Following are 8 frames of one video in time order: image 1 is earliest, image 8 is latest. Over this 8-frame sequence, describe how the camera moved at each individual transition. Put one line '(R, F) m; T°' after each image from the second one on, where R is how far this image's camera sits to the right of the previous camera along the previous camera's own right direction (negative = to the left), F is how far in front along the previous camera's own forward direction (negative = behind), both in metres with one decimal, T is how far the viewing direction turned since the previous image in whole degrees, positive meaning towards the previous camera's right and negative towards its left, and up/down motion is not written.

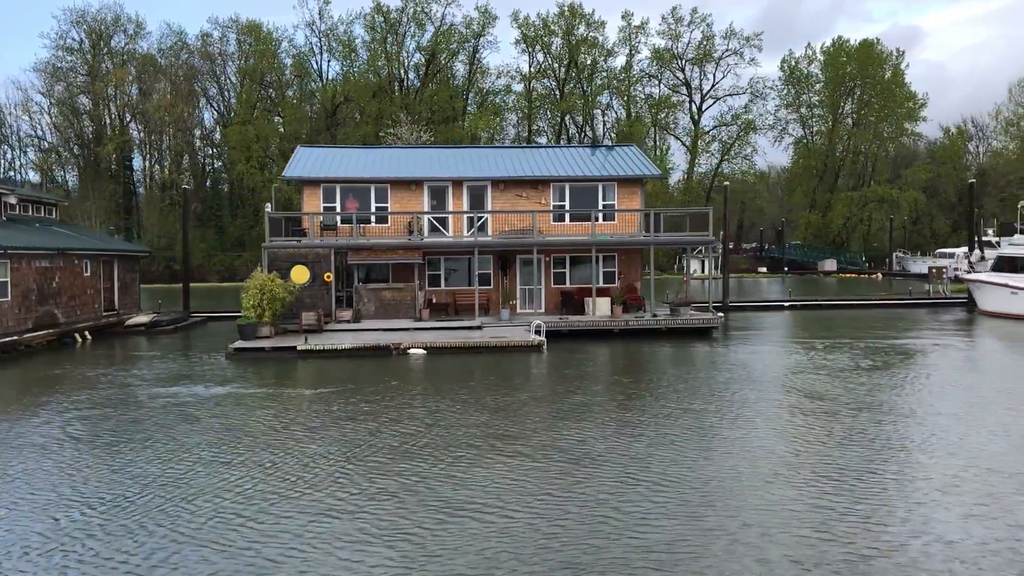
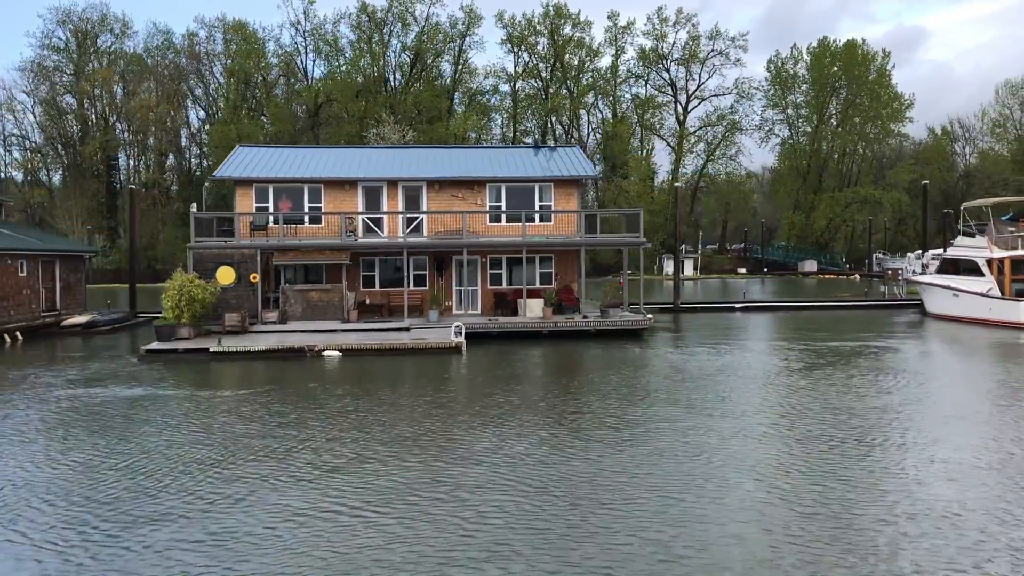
(+1.2, +0.1) m; 0°
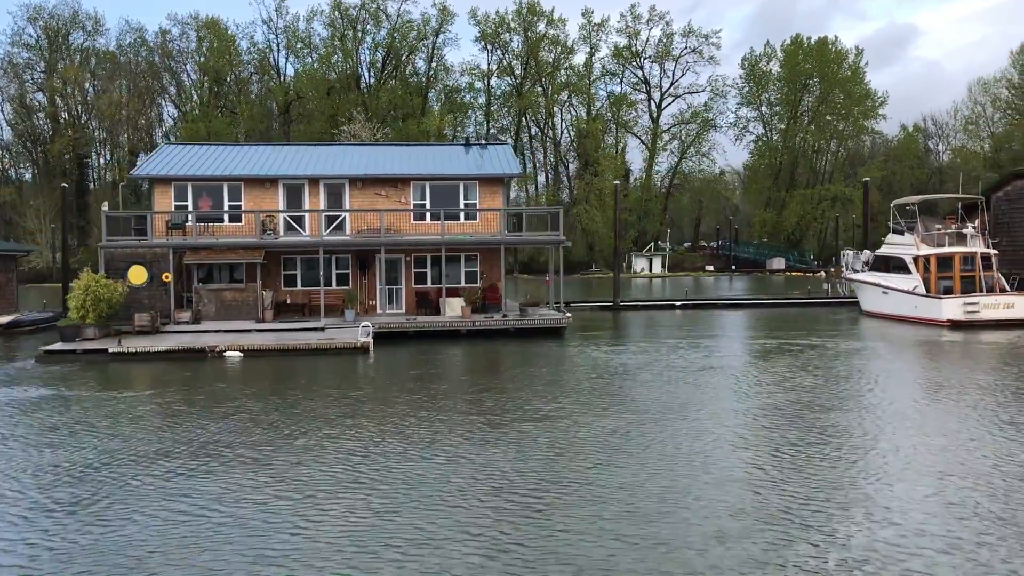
(+1.2, +0.1) m; +1°
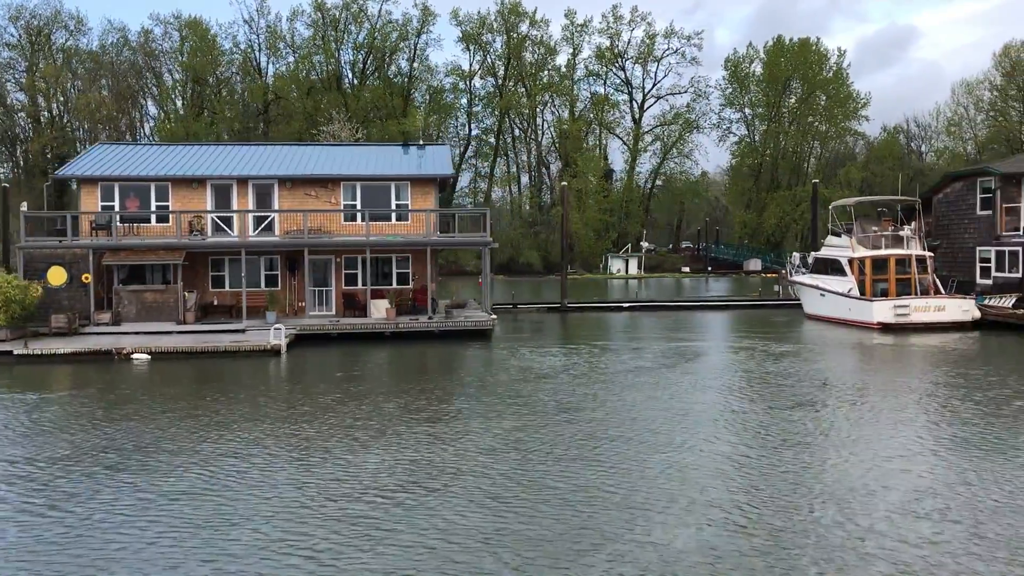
(+1.2, +0.1) m; 0°
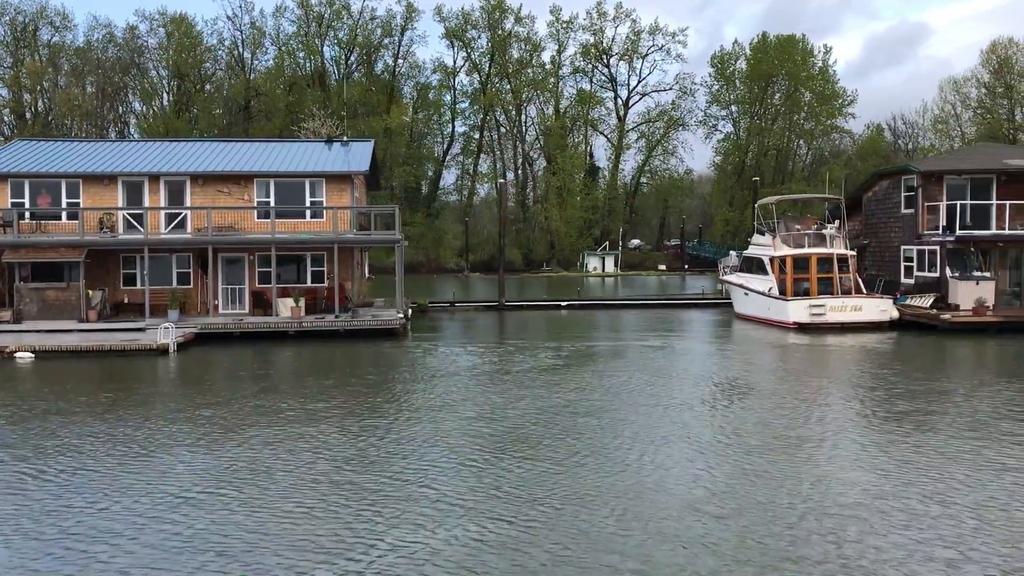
(+1.6, +0.2) m; 0°
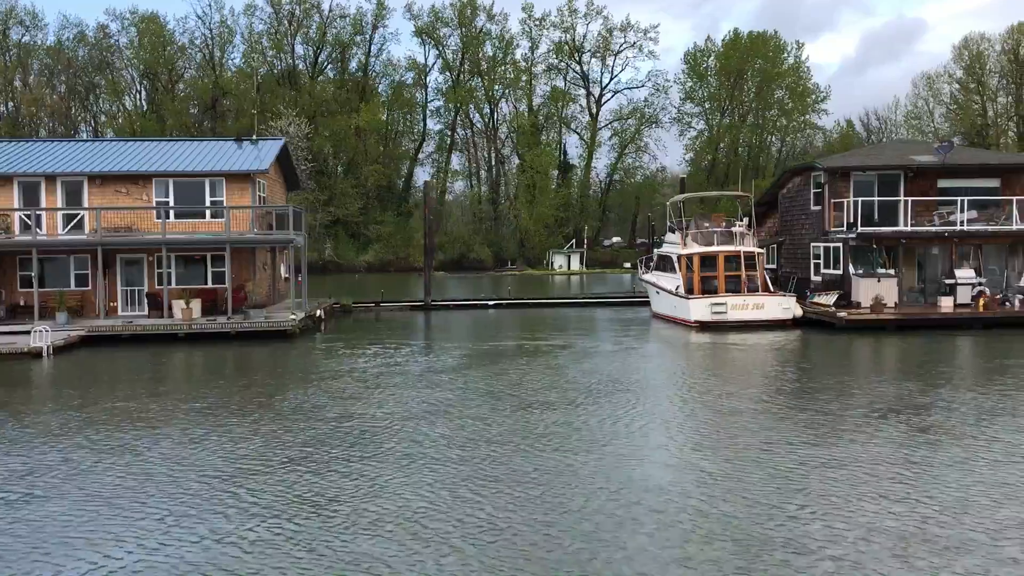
(+1.6, +0.2) m; 0°
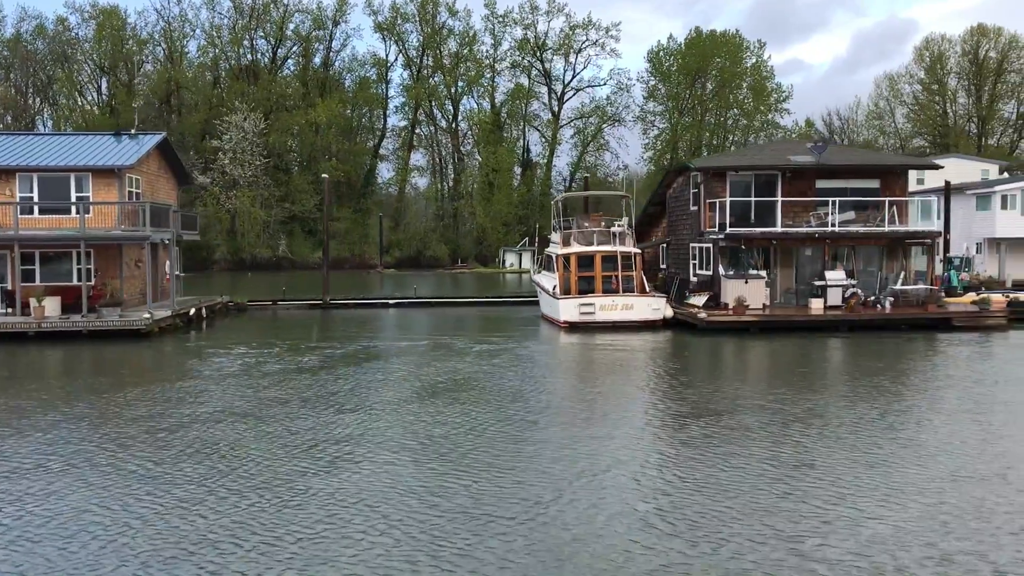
(+2.0, +0.2) m; +1°
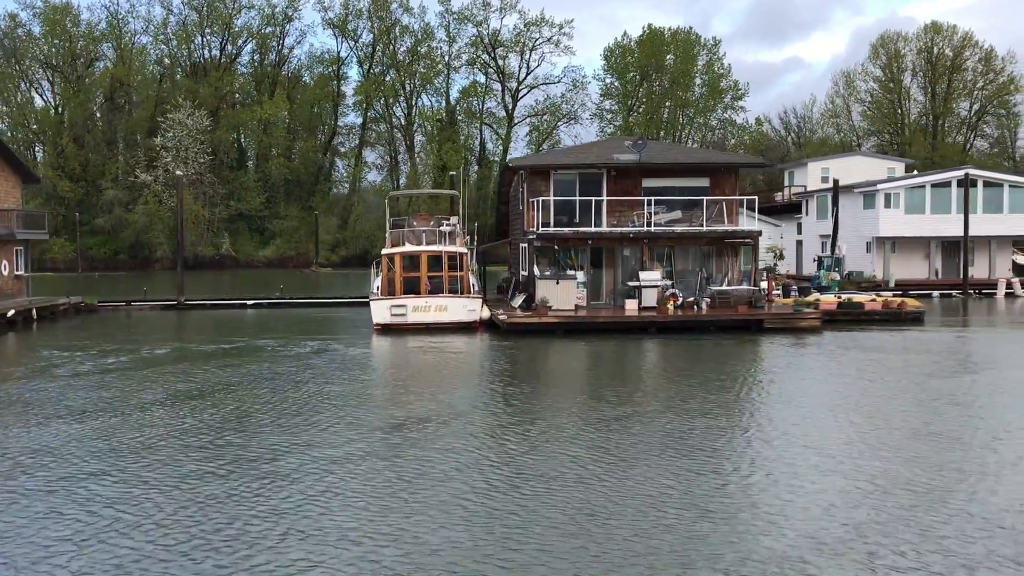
(+2.9, +0.3) m; 0°
